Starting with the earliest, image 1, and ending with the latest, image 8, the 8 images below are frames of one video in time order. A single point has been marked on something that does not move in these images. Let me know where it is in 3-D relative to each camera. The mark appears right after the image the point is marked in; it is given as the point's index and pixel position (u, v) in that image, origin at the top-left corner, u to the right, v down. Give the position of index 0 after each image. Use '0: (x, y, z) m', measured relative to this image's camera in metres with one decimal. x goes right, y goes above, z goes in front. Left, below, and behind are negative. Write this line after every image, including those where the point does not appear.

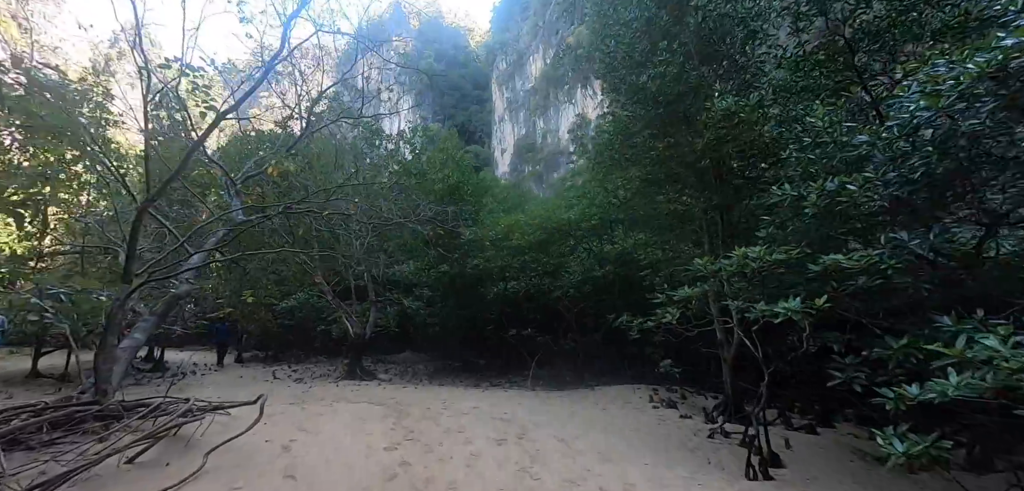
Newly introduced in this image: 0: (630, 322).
0: (+2.2, -1.4, +8.2) m
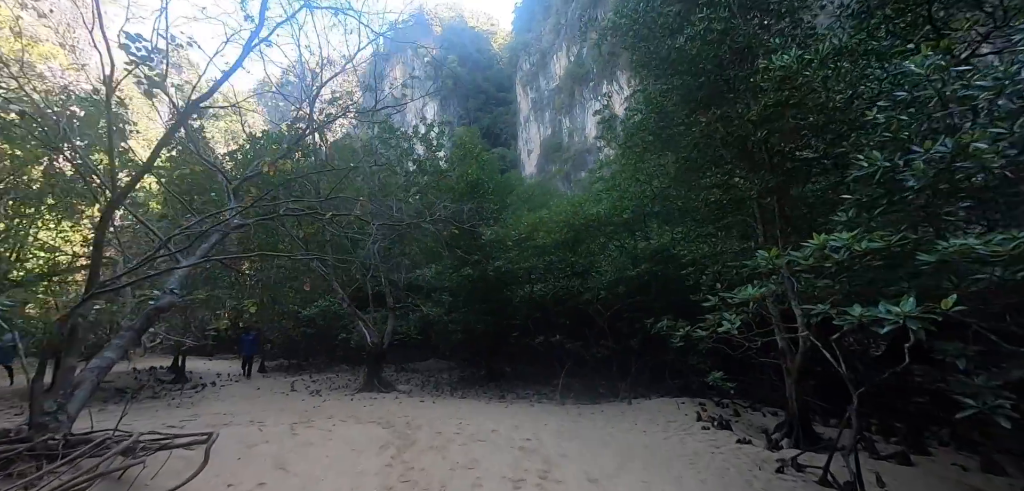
0: (+2.5, -1.3, +7.1) m
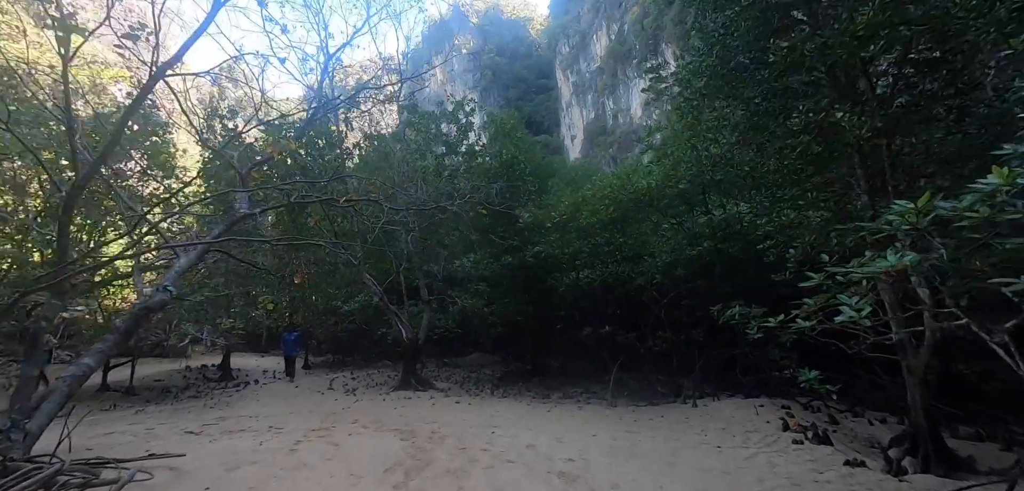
0: (+3.0, -0.9, +5.8) m
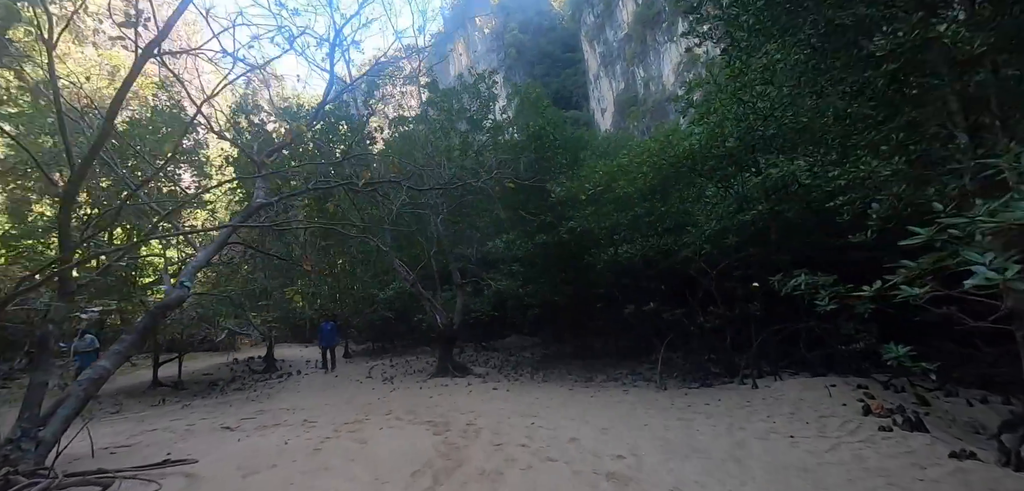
0: (+3.4, -0.4, +5.1) m
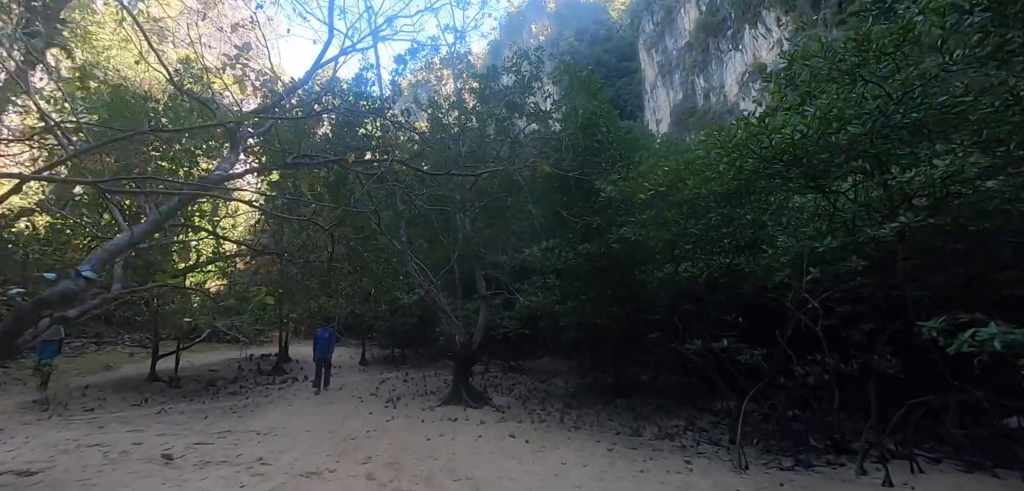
0: (+3.6, -0.7, +3.1) m
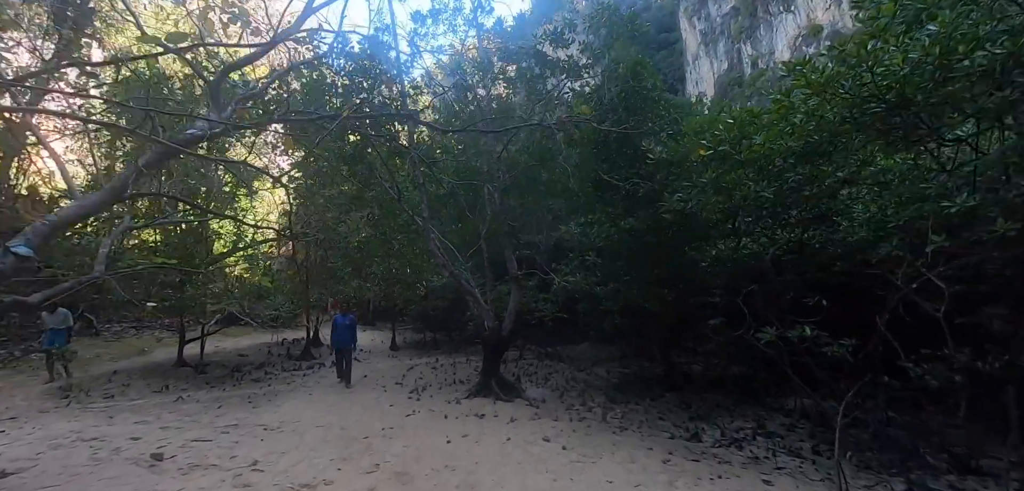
0: (+3.7, -0.4, +1.9) m
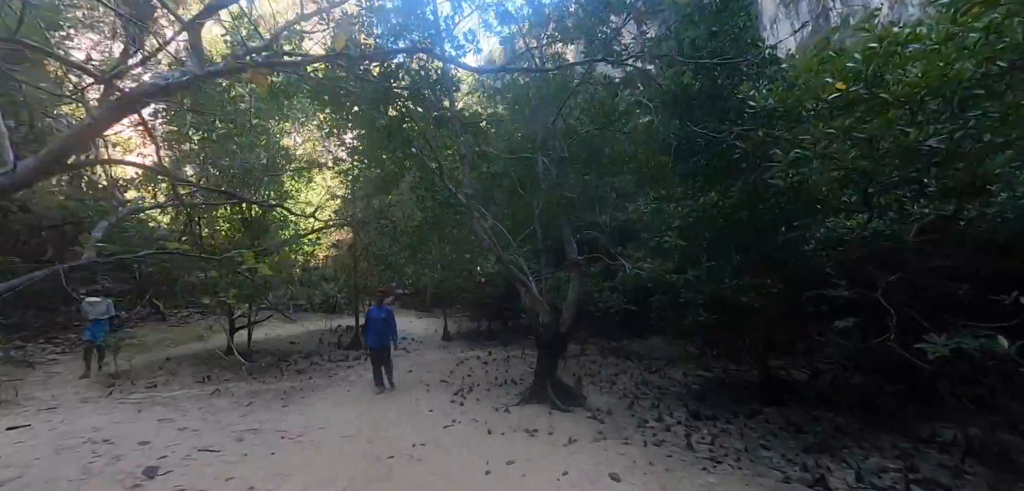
0: (+3.7, -0.3, +0.2) m
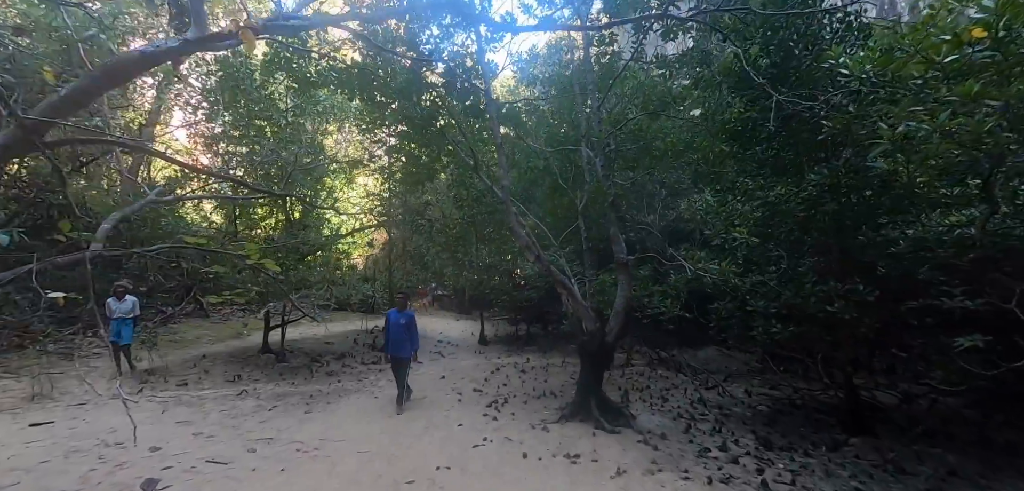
0: (+3.7, -0.2, -0.7) m
